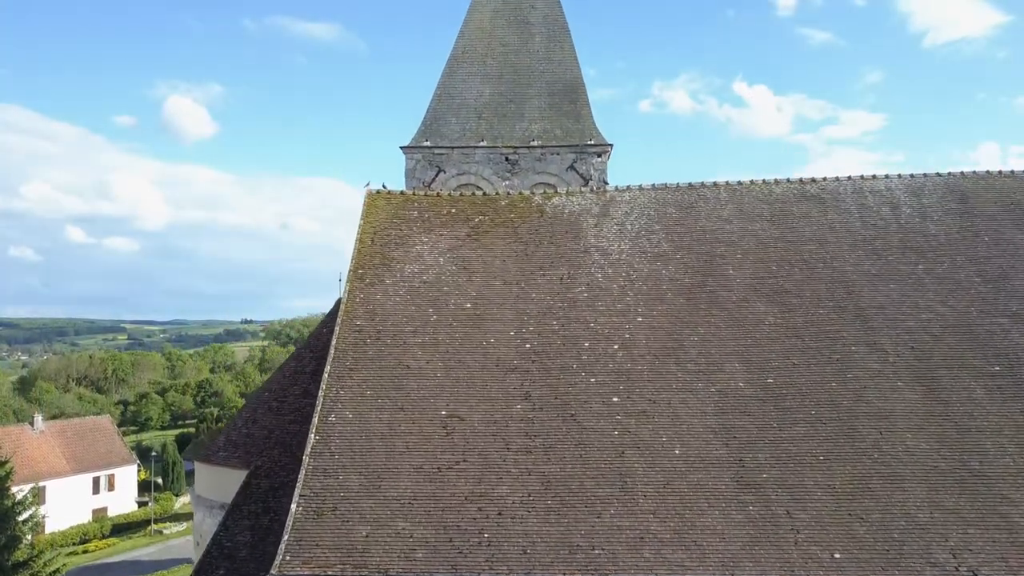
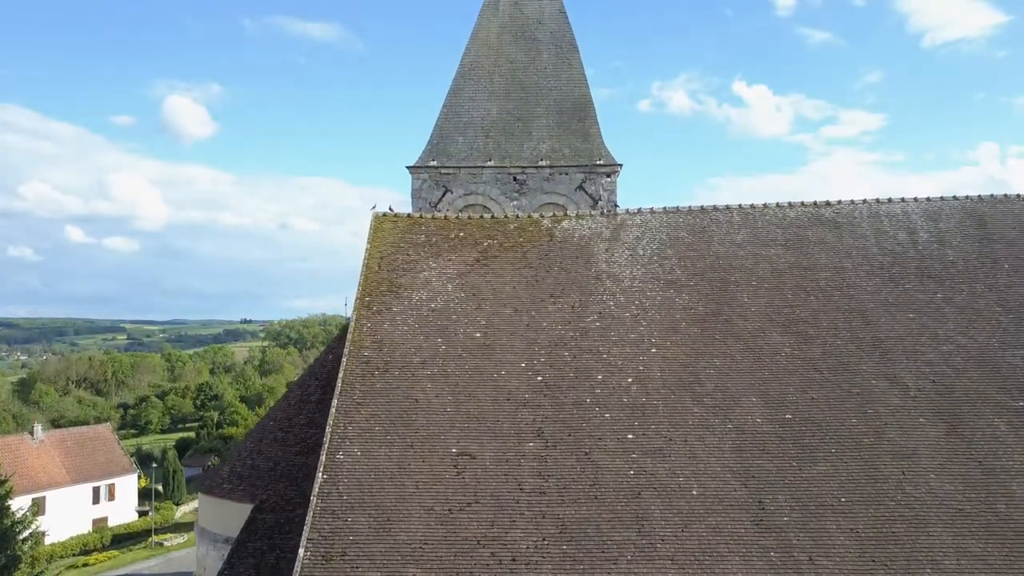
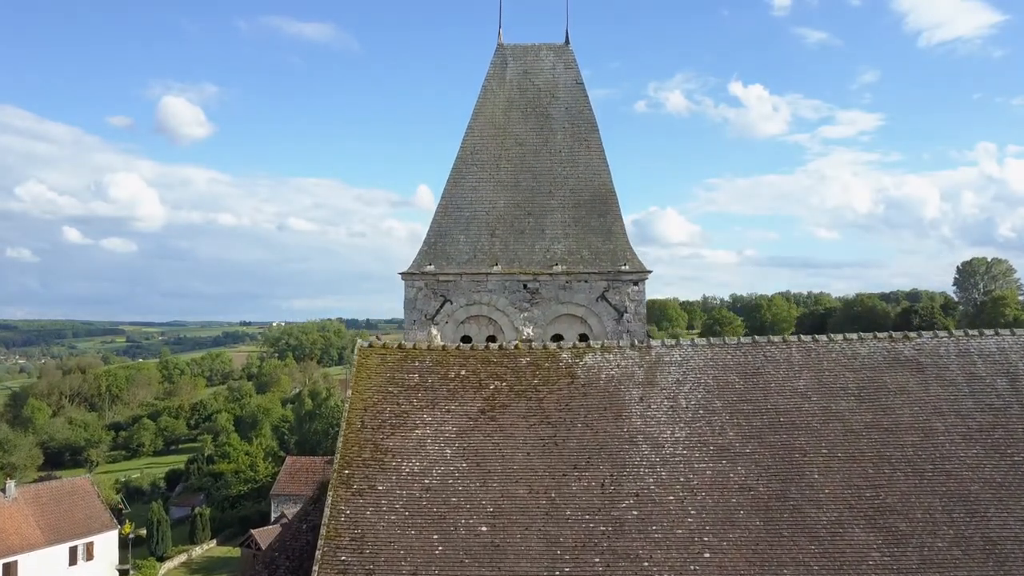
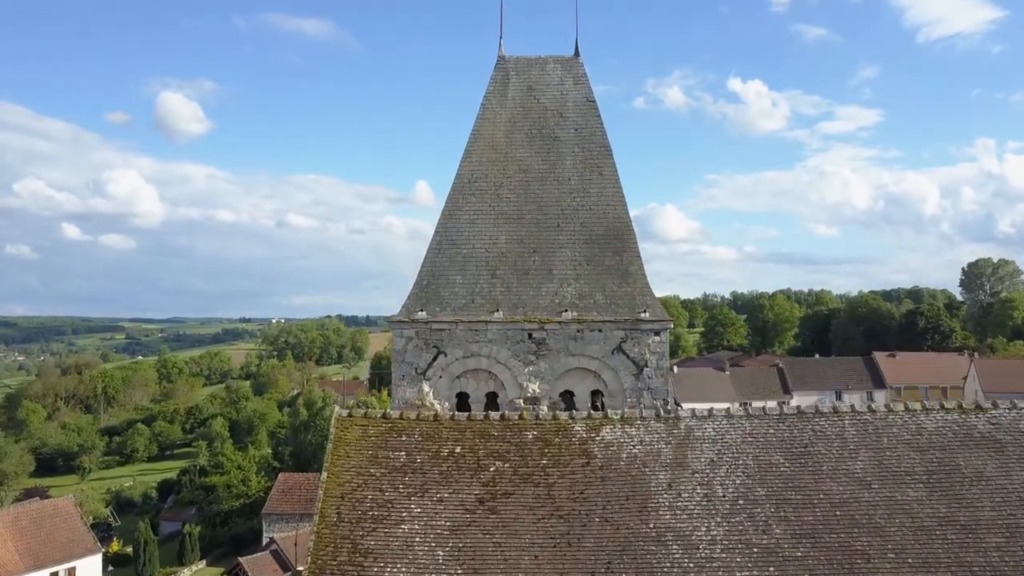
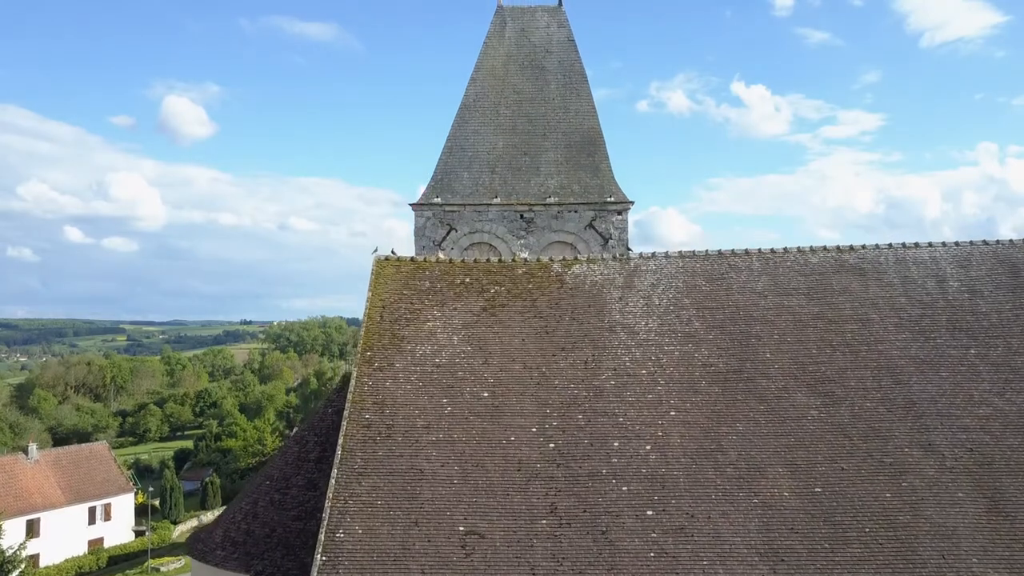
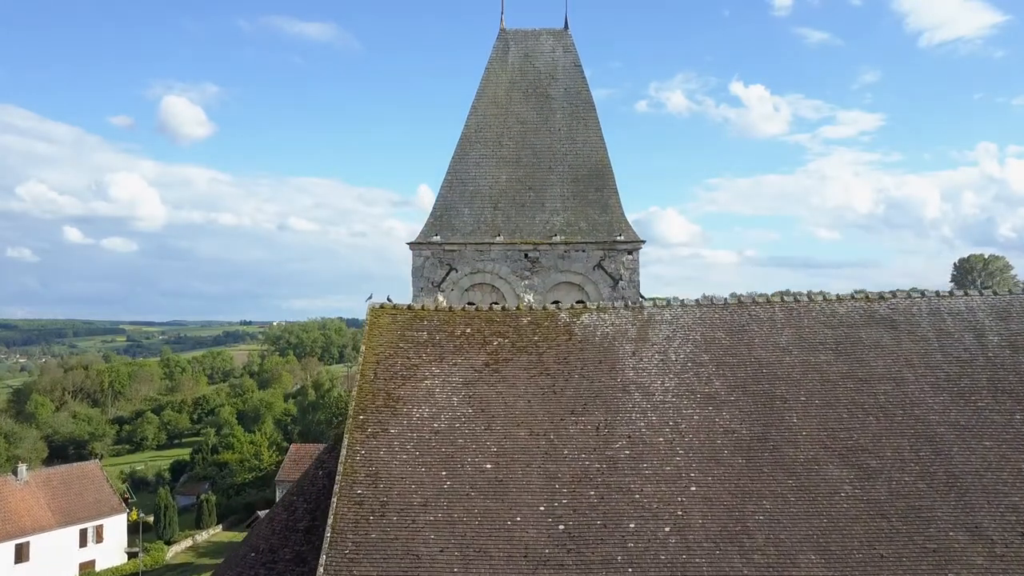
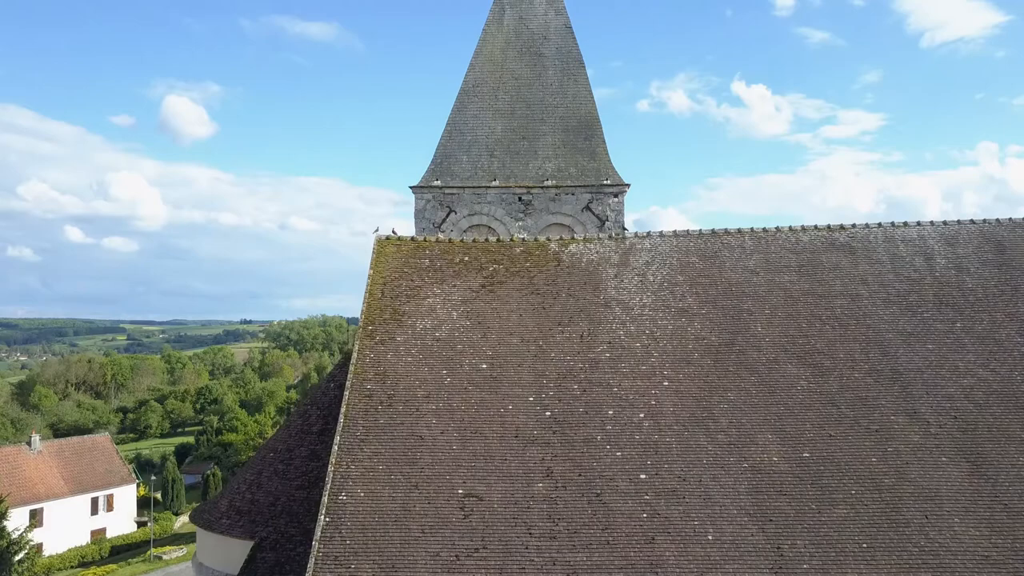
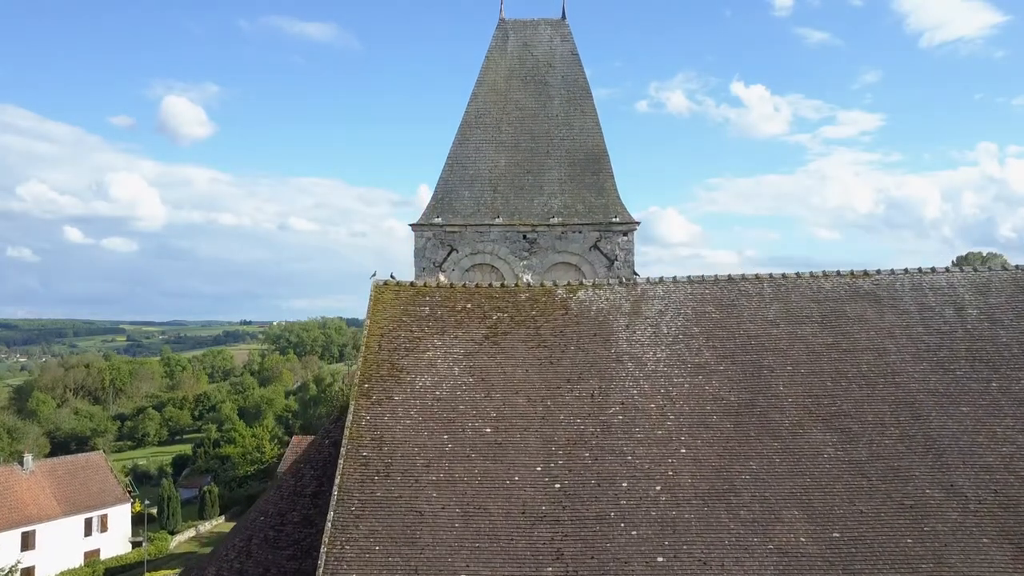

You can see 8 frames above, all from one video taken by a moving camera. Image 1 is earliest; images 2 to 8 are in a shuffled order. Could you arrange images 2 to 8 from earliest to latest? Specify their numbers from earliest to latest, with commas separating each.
2, 7, 5, 8, 6, 3, 4
